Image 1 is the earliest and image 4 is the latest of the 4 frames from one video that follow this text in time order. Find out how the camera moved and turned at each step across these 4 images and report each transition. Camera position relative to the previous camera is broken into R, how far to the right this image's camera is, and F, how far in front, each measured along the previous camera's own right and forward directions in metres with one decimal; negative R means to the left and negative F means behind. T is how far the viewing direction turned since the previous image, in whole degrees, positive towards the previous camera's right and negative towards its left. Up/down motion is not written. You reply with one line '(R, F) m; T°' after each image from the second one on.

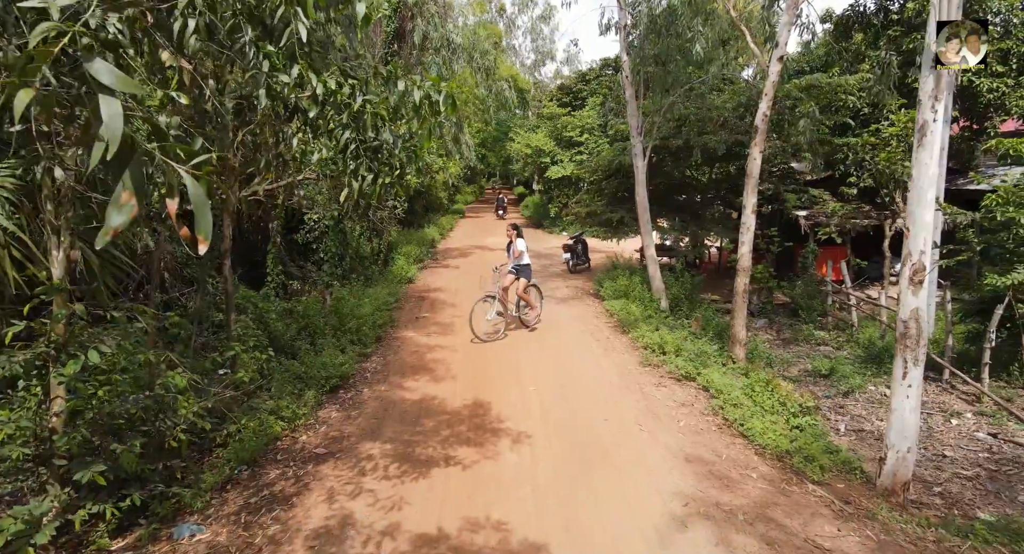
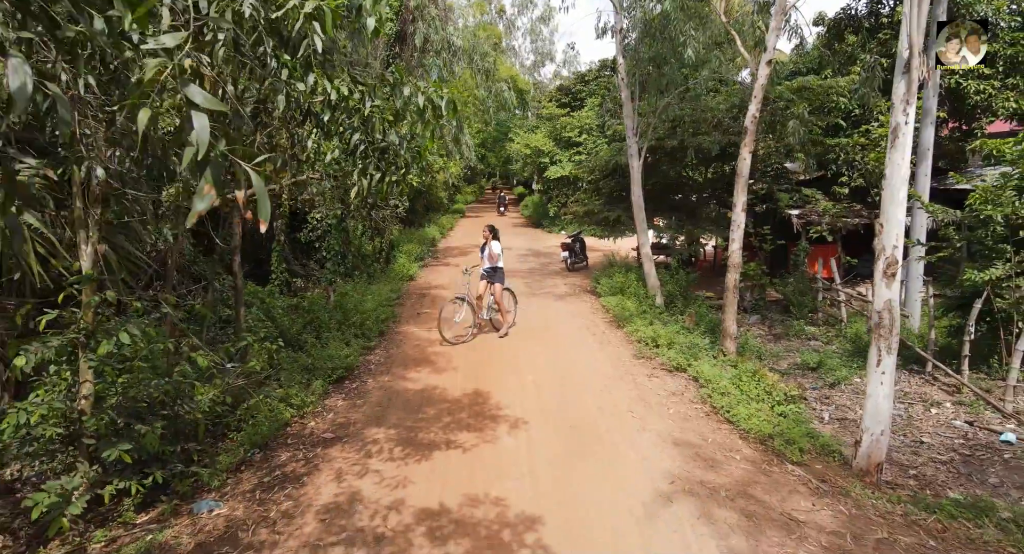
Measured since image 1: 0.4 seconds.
(0.0, -0.3) m; 0°
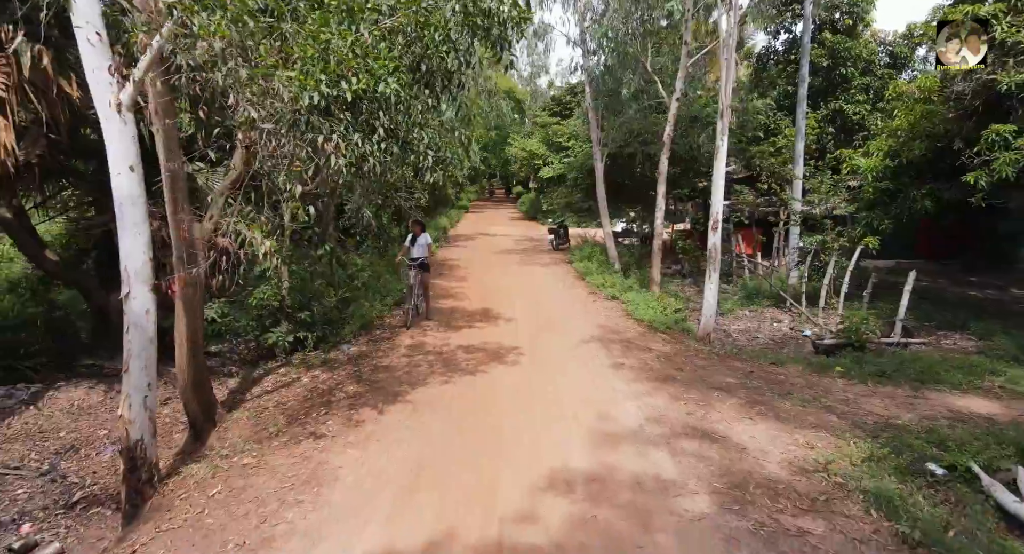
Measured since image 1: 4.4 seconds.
(+0.1, -3.9) m; 0°
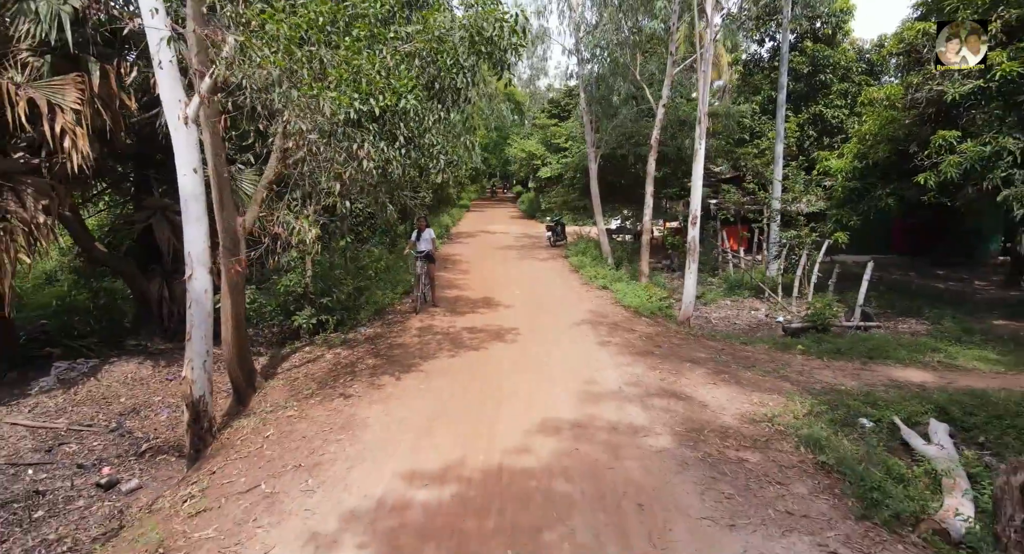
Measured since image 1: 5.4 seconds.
(0.0, -1.0) m; 0°
